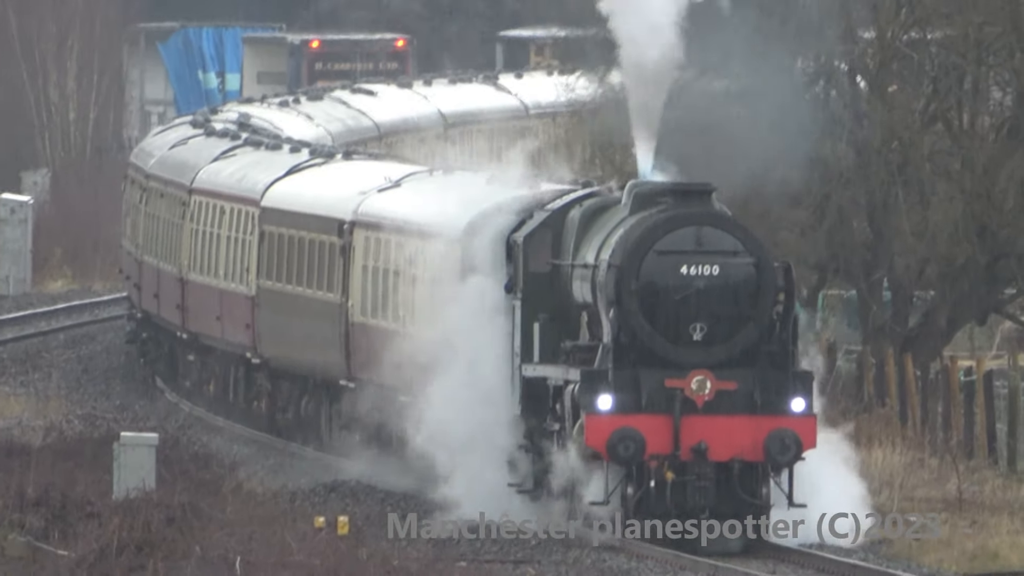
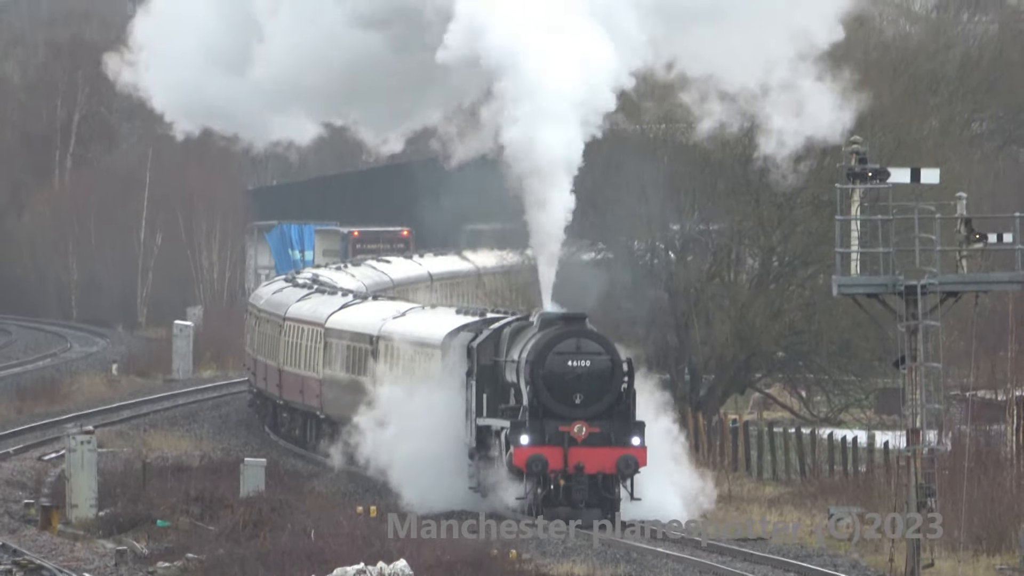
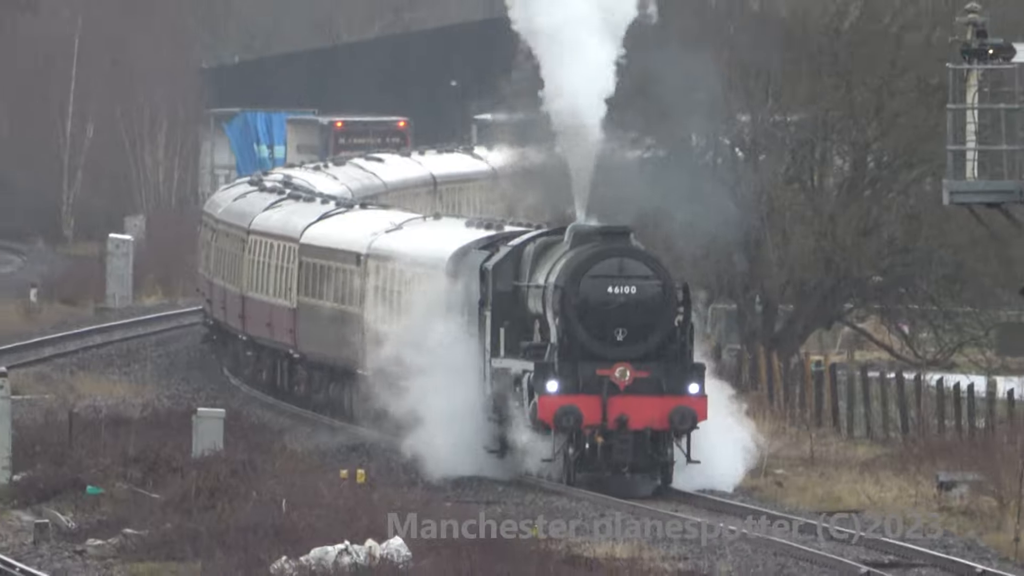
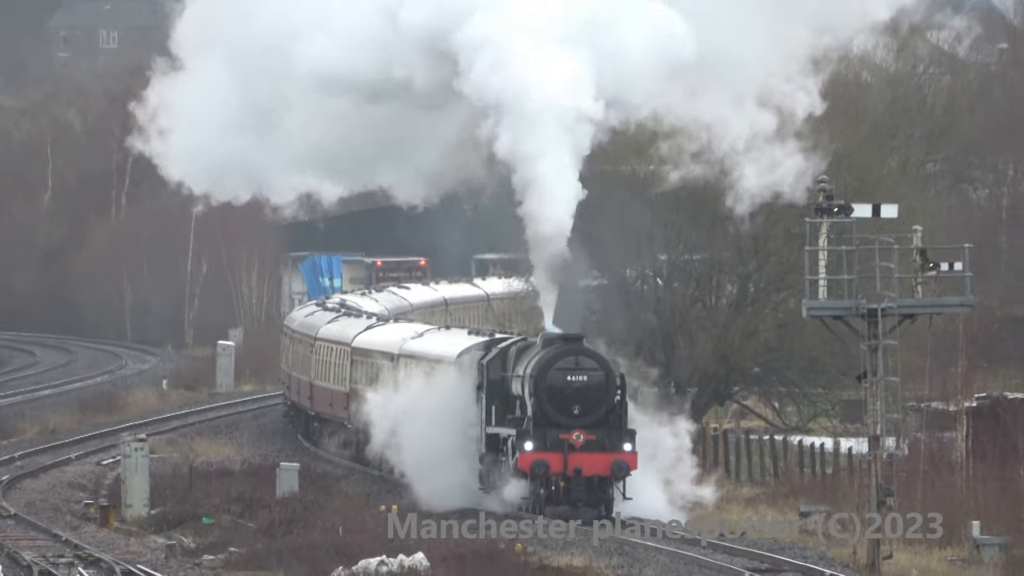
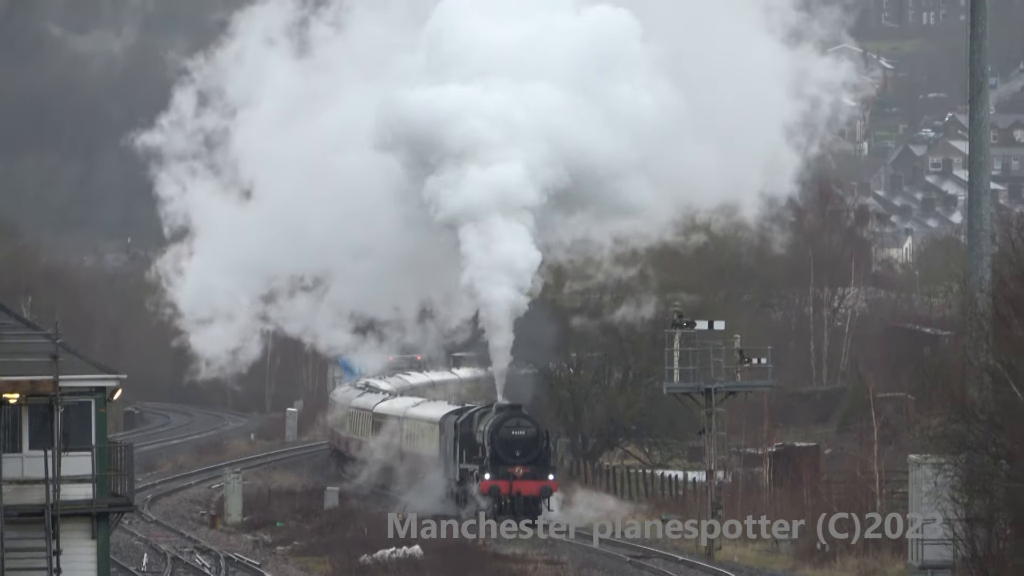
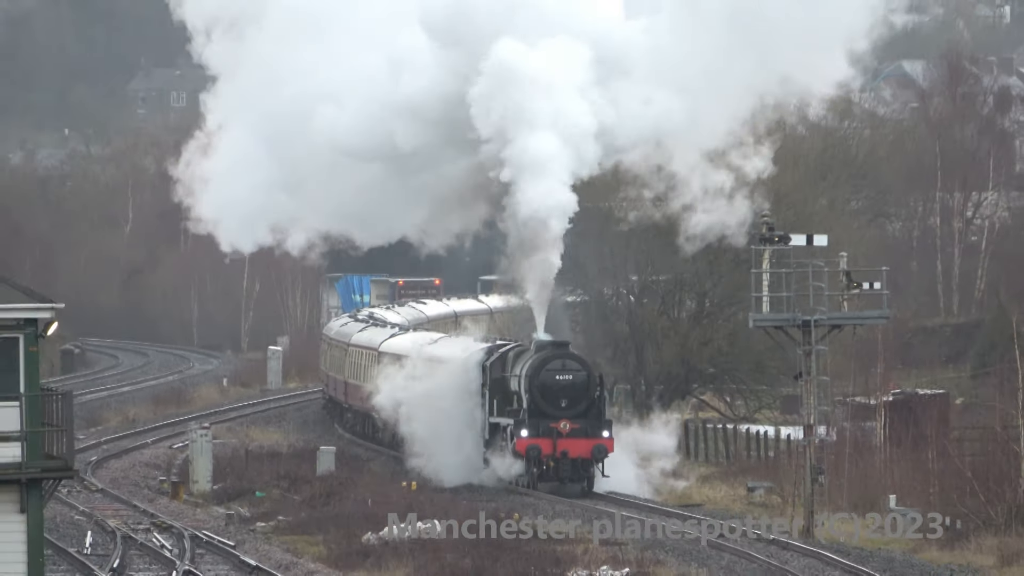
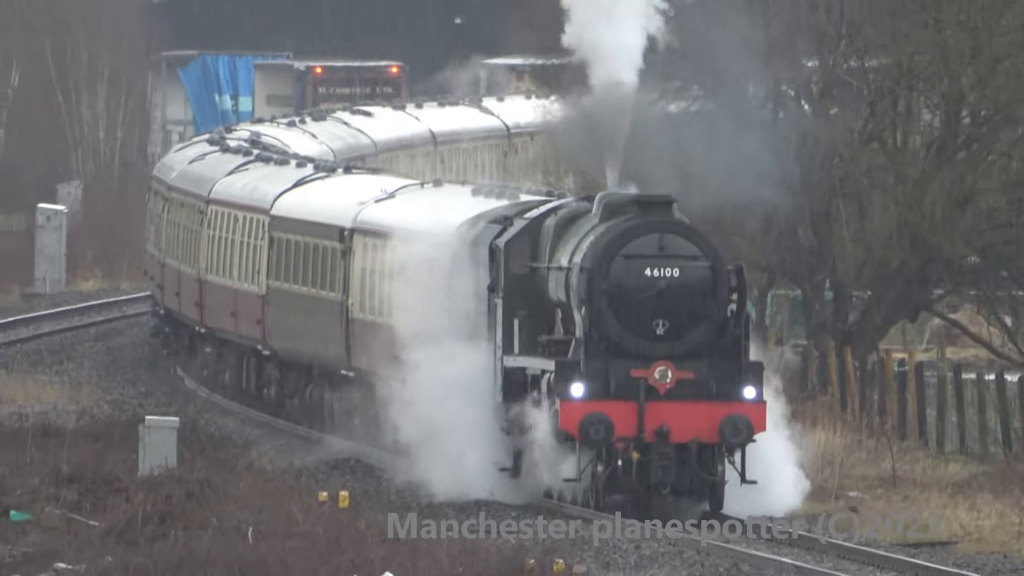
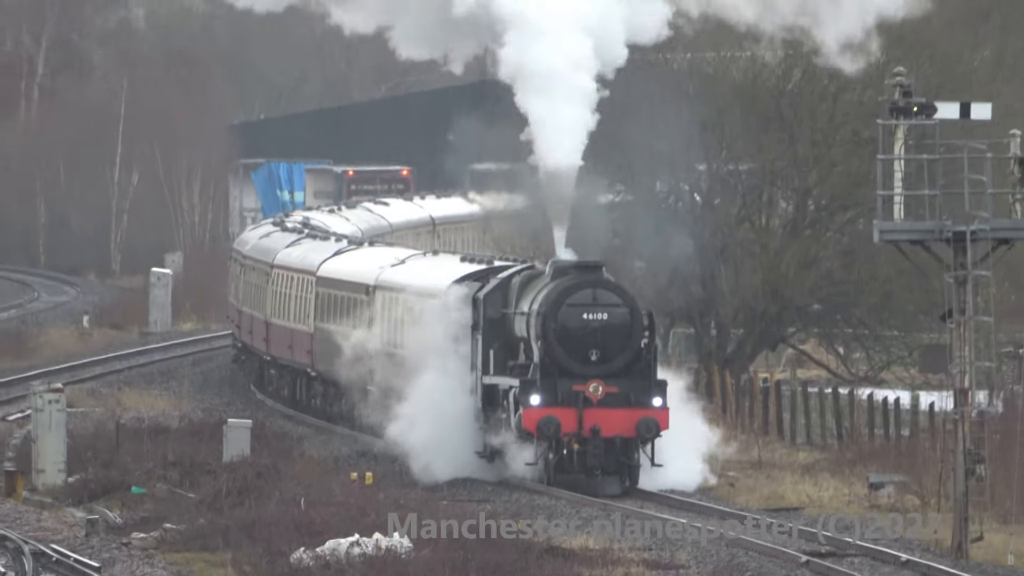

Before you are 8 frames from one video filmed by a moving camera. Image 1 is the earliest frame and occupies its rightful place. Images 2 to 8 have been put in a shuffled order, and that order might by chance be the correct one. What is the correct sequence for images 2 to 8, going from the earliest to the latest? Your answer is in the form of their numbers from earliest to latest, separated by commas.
7, 3, 8, 2, 4, 6, 5
